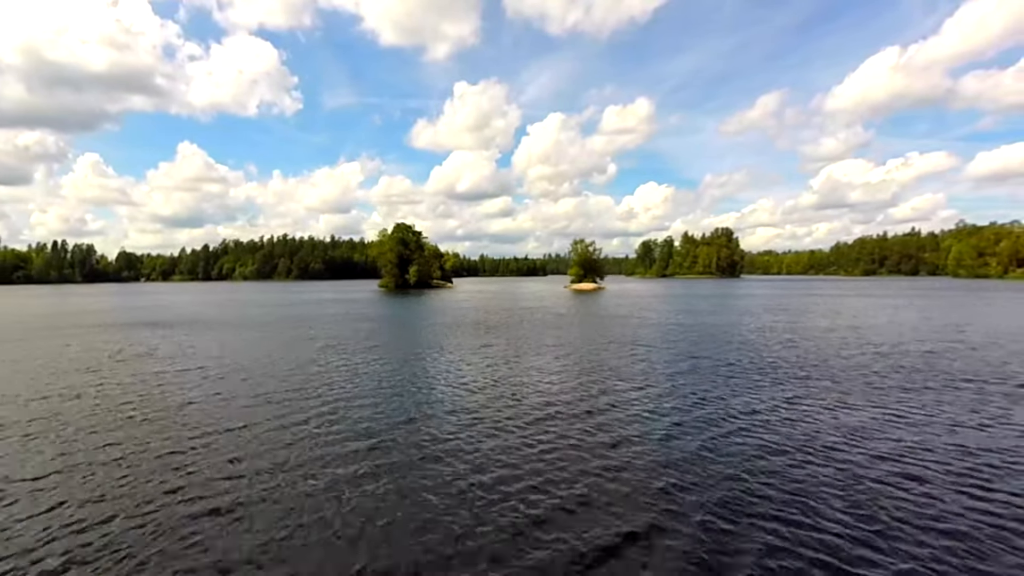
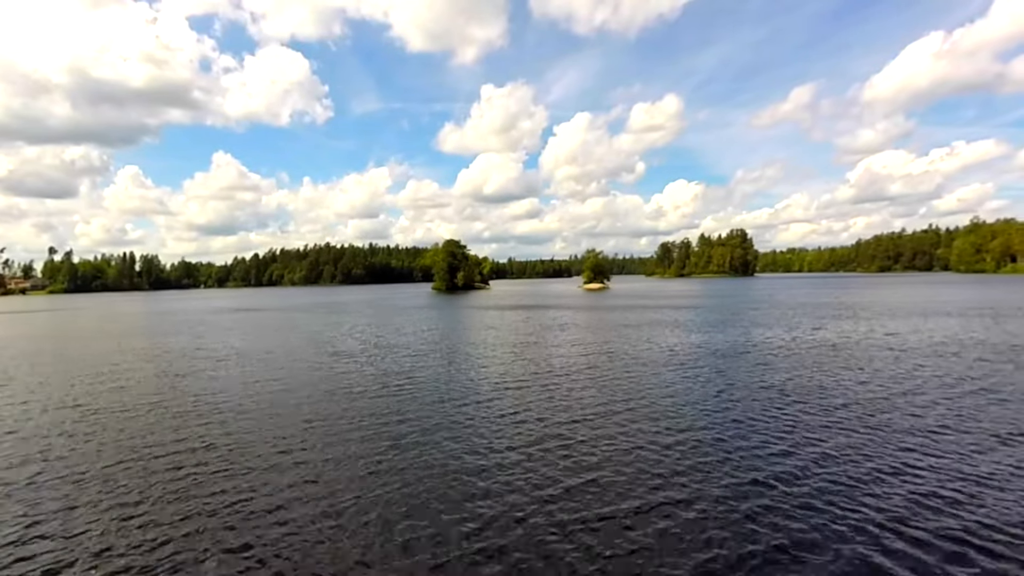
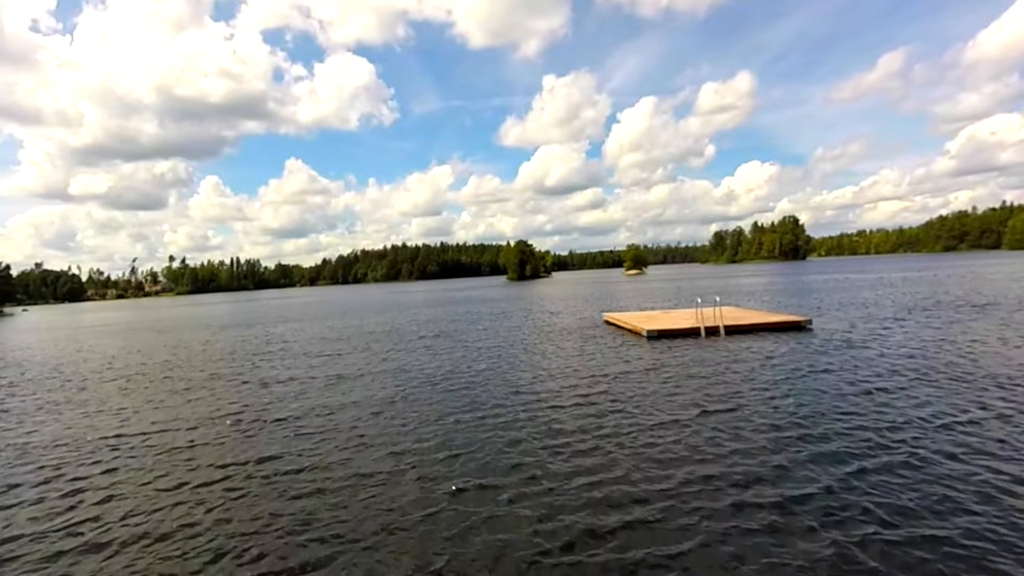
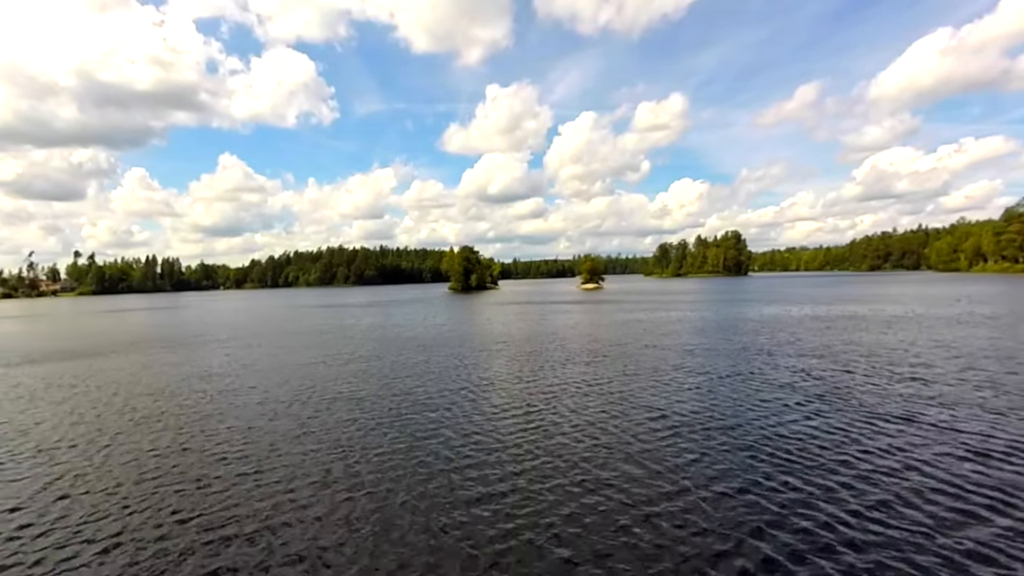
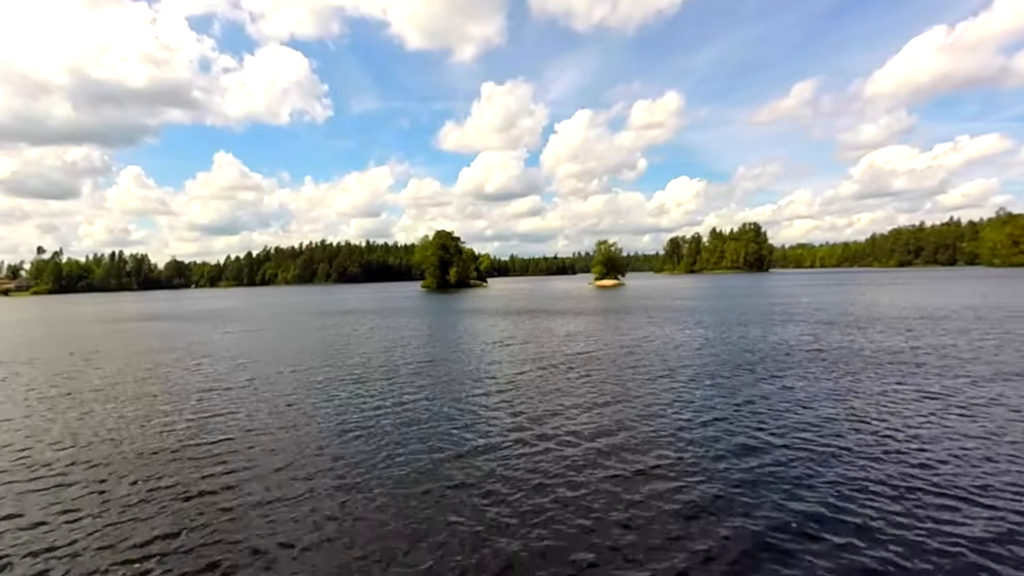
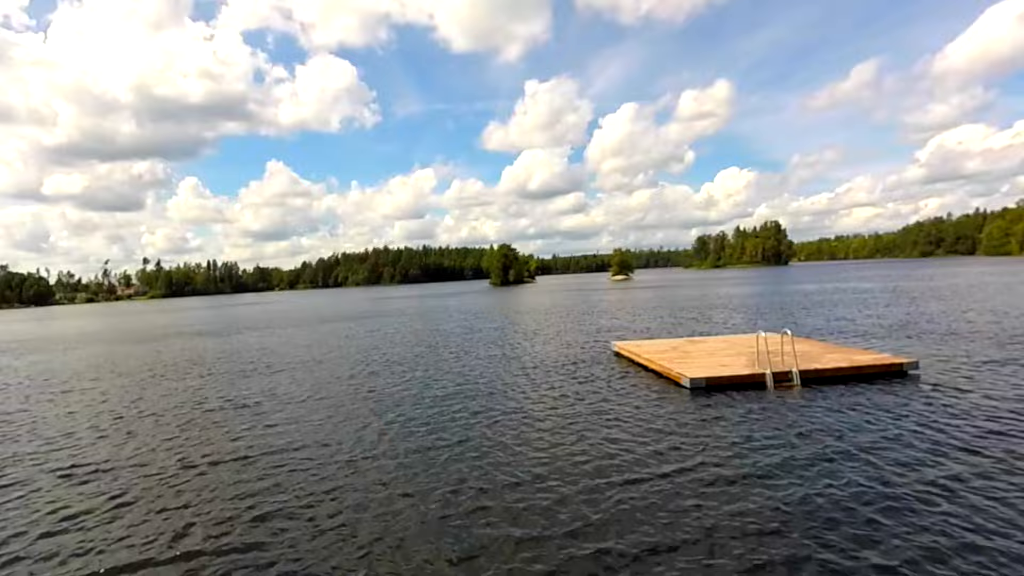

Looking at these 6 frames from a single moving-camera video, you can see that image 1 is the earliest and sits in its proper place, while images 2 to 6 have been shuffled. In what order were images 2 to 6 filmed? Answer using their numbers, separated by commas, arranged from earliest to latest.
5, 2, 4, 6, 3
